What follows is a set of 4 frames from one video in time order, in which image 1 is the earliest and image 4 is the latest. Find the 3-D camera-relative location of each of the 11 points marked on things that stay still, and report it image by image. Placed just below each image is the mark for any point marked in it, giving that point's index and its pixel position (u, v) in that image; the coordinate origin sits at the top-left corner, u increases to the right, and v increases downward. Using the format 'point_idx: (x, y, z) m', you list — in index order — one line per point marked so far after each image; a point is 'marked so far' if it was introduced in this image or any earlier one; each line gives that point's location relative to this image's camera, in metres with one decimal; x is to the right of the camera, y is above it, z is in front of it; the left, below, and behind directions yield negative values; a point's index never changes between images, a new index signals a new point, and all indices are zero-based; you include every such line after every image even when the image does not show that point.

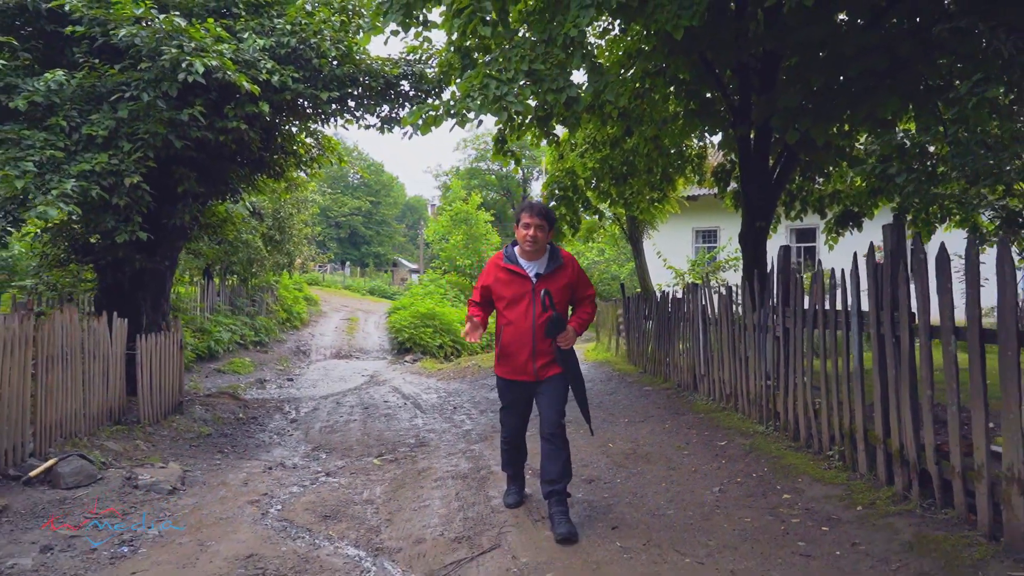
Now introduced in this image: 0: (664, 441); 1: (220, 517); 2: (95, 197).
0: (+1.2, -1.2, +4.9) m
1: (-1.8, -1.4, +4.0) m
2: (-4.2, +0.9, +6.6) m
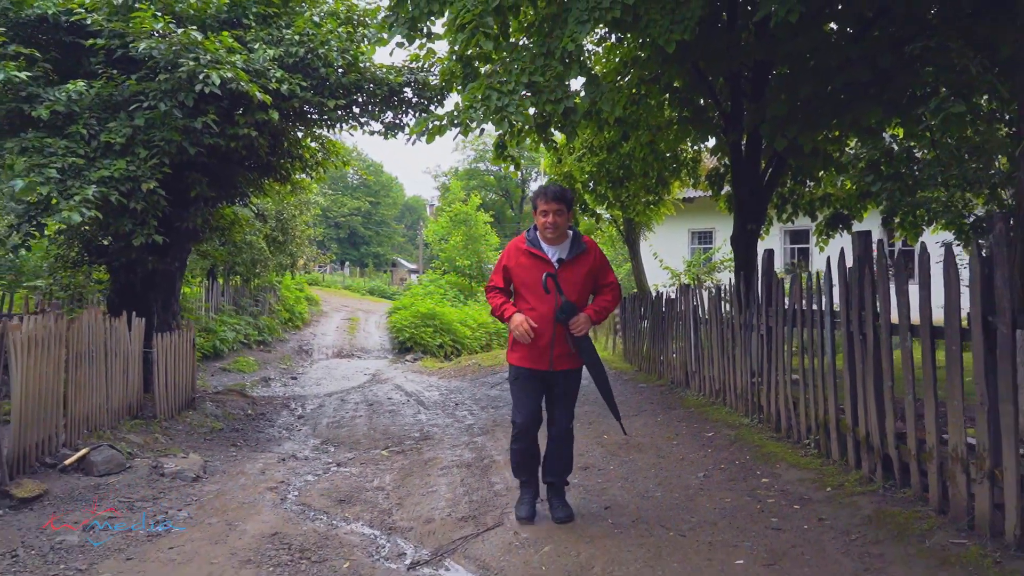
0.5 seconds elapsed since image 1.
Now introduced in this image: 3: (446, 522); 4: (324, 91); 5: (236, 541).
0: (+1.2, -1.2, +5.2) m
1: (-1.8, -1.4, +4.3) m
2: (-4.2, +0.9, +6.9) m
3: (-0.4, -1.3, +3.7) m
4: (-2.5, +2.6, +8.6) m
5: (-1.5, -1.4, +3.5) m
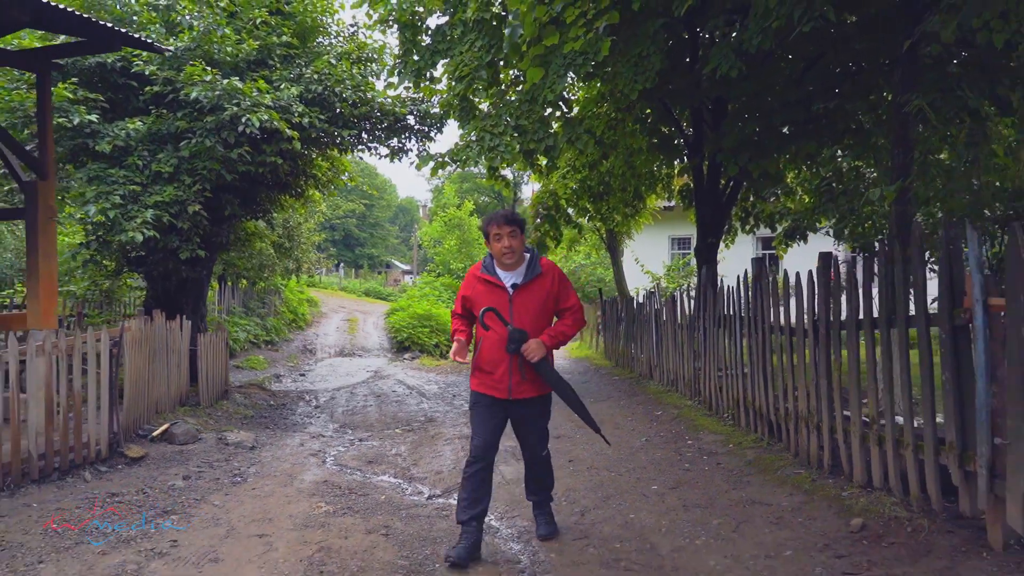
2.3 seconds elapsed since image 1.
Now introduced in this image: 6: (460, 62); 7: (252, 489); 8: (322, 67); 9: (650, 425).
0: (+1.1, -1.3, +6.6) m
1: (-1.9, -1.5, +5.6) m
2: (-4.4, +0.8, +8.1) m
3: (-0.5, -1.4, +5.0) m
4: (-2.7, +2.5, +9.9) m
5: (-1.6, -1.4, +4.7) m
6: (-0.6, +2.8, +8.0) m
7: (-1.9, -1.5, +4.7) m
8: (-2.9, +3.3, +9.7) m
9: (+1.3, -1.2, +5.8) m
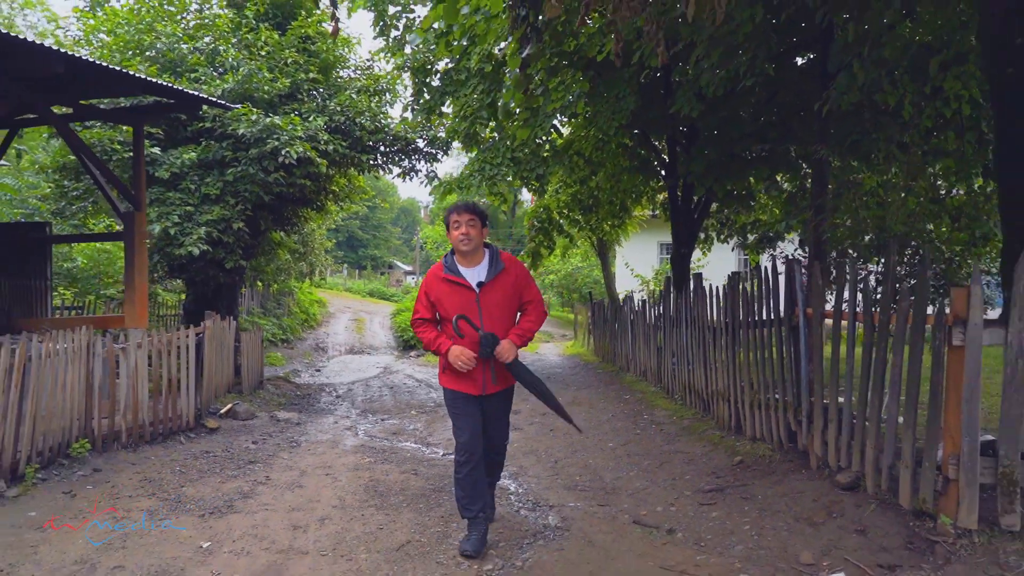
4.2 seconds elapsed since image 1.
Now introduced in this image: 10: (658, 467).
0: (+1.0, -1.4, +8.0) m
1: (-1.9, -1.6, +7.0) m
2: (-4.4, +0.7, +9.6) m
3: (-0.5, -1.5, +6.4) m
4: (-2.7, +2.5, +11.3) m
5: (-1.6, -1.5, +6.2) m
6: (-0.7, +2.7, +9.5) m
7: (-1.9, -1.5, +6.1) m
8: (-2.9, +3.2, +11.2) m
9: (+1.2, -1.3, +7.3) m
10: (+1.1, -1.3, +4.8) m
